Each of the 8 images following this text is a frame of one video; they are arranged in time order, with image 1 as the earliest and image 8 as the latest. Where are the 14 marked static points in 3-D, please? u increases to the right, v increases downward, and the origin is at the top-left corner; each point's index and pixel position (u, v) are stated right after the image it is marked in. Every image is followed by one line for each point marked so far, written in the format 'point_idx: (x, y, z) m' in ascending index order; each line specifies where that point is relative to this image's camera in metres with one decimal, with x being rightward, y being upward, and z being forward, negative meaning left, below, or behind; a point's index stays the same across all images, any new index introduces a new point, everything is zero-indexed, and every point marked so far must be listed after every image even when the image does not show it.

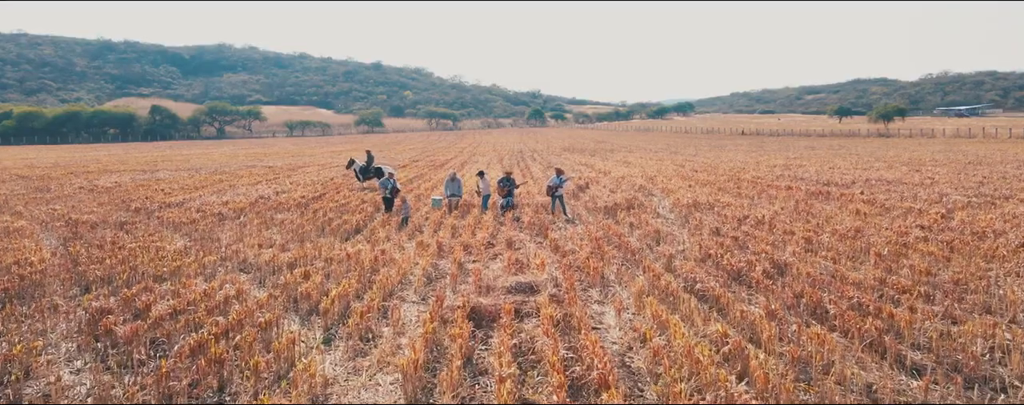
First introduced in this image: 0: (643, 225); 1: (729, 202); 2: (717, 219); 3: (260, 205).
0: (+3.0, -0.5, +13.6) m
1: (+6.1, 0.0, +16.8) m
2: (+4.8, -0.4, +14.0) m
3: (-7.6, -0.1, +18.0) m
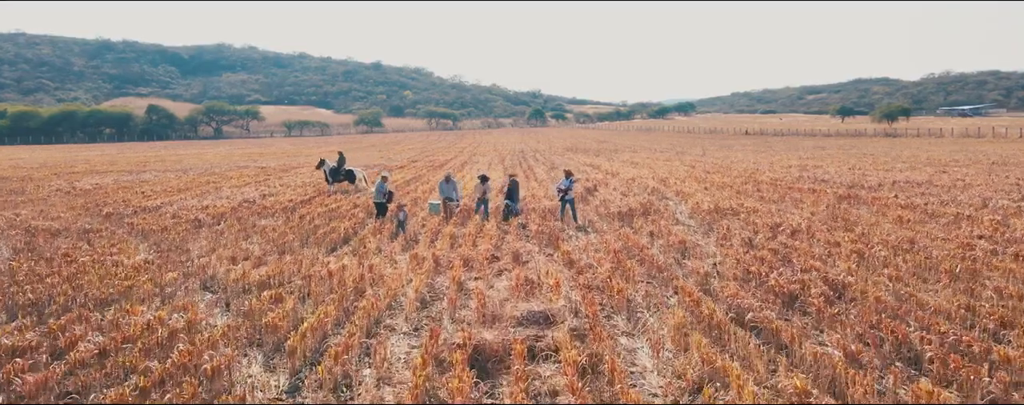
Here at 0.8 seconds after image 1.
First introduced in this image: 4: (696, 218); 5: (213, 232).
0: (+3.1, -0.7, +12.2) m
1: (+6.2, -0.1, +15.3) m
2: (+4.9, -0.5, +12.6) m
3: (-7.5, -0.2, +16.6) m
4: (+4.5, -0.4, +14.6) m
5: (-6.8, -0.7, +13.6) m
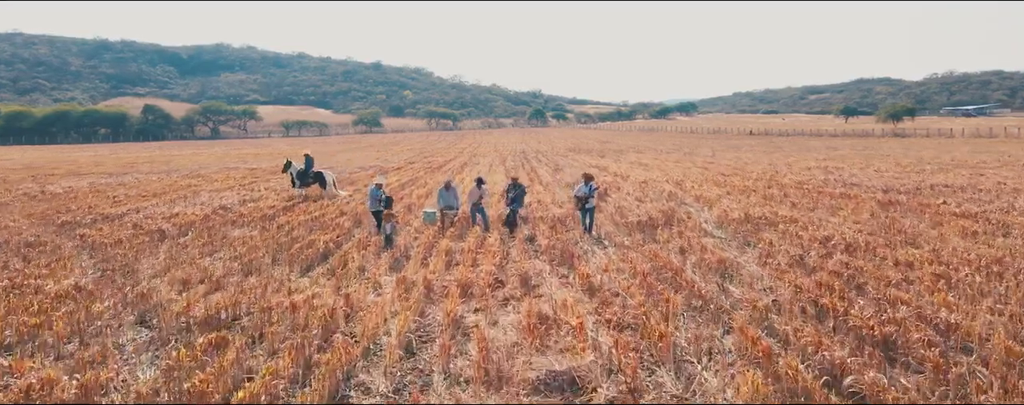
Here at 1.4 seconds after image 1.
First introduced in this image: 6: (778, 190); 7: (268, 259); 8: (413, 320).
0: (+3.2, -0.8, +10.4) m
1: (+6.3, -0.3, +13.6) m
2: (+5.0, -0.7, +10.9) m
3: (-7.4, -0.4, +14.8) m
4: (+4.6, -0.6, +12.8) m
5: (-6.7, -0.9, +11.9) m
6: (+8.5, +0.4, +19.1) m
7: (-4.3, -1.0, +10.7) m
8: (-1.2, -1.4, +7.1) m
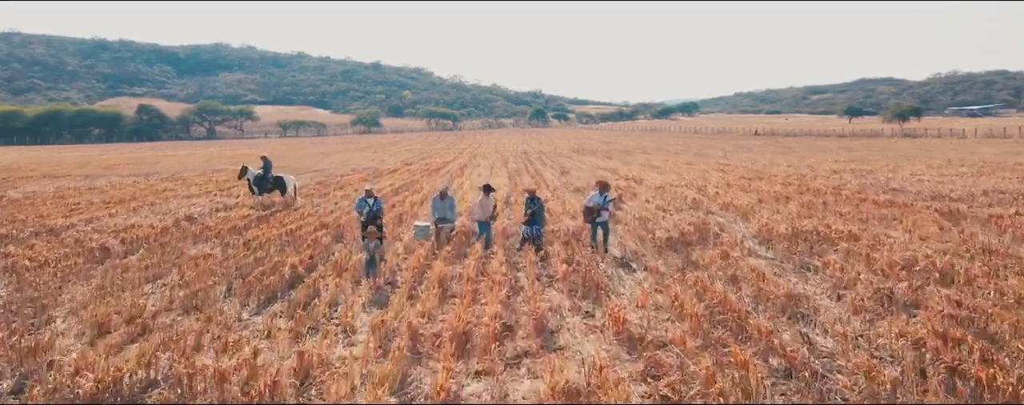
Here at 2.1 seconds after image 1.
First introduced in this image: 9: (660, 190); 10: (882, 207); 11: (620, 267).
0: (+3.3, -1.1, +8.4) m
1: (+6.5, -0.5, +11.6) m
2: (+5.2, -0.9, +8.8) m
3: (-7.2, -0.6, +12.8) m
4: (+4.7, -0.8, +10.8) m
5: (-6.6, -1.1, +9.9) m
6: (+8.6, +0.1, +17.0) m
7: (-4.2, -1.2, +8.6) m
8: (-1.0, -1.6, +5.0) m
9: (+4.7, +0.4, +19.1) m
10: (+9.4, -0.1, +15.2) m
11: (+1.7, -1.0, +9.6) m
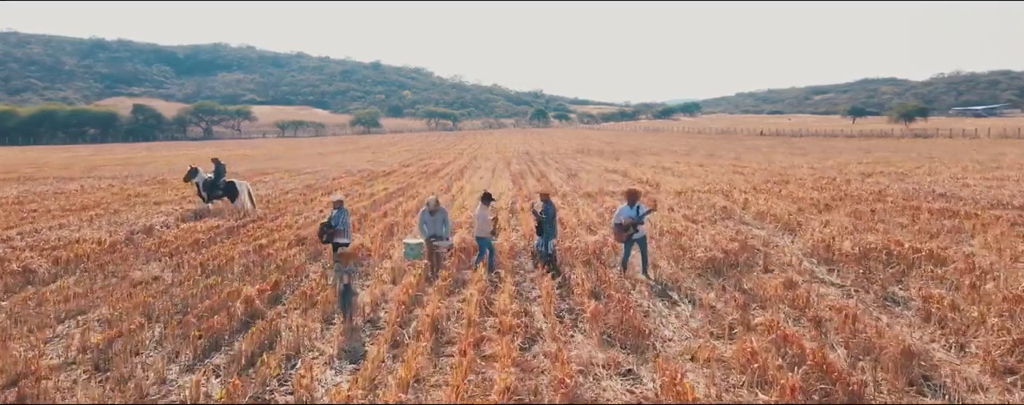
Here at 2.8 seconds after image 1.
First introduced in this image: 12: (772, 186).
0: (+3.5, -1.3, +6.5) m
1: (+6.6, -0.7, +9.6) m
2: (+5.3, -1.1, +6.9) m
3: (-7.1, -0.9, +10.9) m
4: (+4.9, -1.0, +8.9) m
5: (-6.4, -1.3, +7.9) m
6: (+8.8, -0.1, +15.1) m
7: (-4.0, -1.4, +6.7) m
8: (-0.9, -1.8, +3.1) m
9: (+4.9, +0.2, +17.1) m
10: (+9.5, -0.3, +13.3) m
11: (+1.9, -1.2, +7.7) m
12: (+8.6, +0.5, +19.9) m
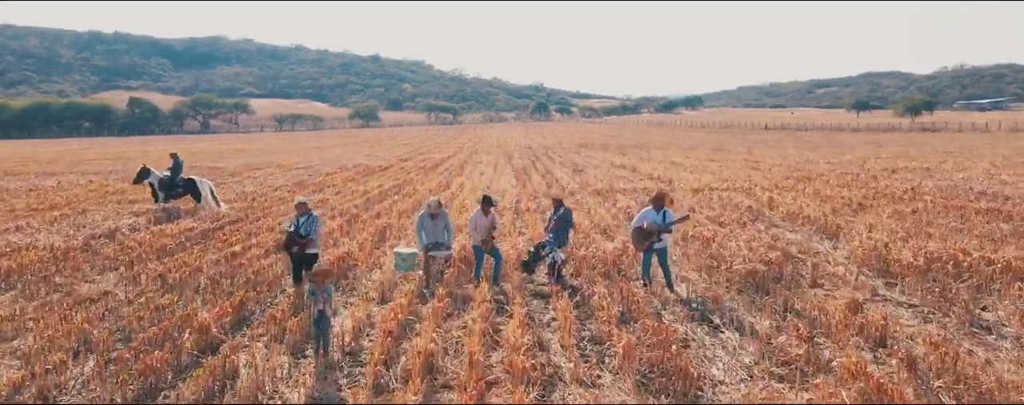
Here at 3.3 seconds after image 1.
0: (+3.6, -1.4, +5.1) m
1: (+6.7, -0.8, +8.3) m
2: (+5.4, -1.2, +5.6) m
3: (-7.0, -0.9, +9.6) m
4: (+5.0, -1.1, +7.5) m
5: (-6.3, -1.3, +6.6) m
6: (+8.9, -0.1, +13.8) m
7: (-3.9, -1.5, +5.4) m
8: (-0.8, -1.9, +1.8) m
9: (+5.0, +0.2, +15.8) m
10: (+9.6, -0.3, +11.9) m
11: (+2.0, -1.3, +6.4) m
12: (+8.8, +0.6, +18.6) m
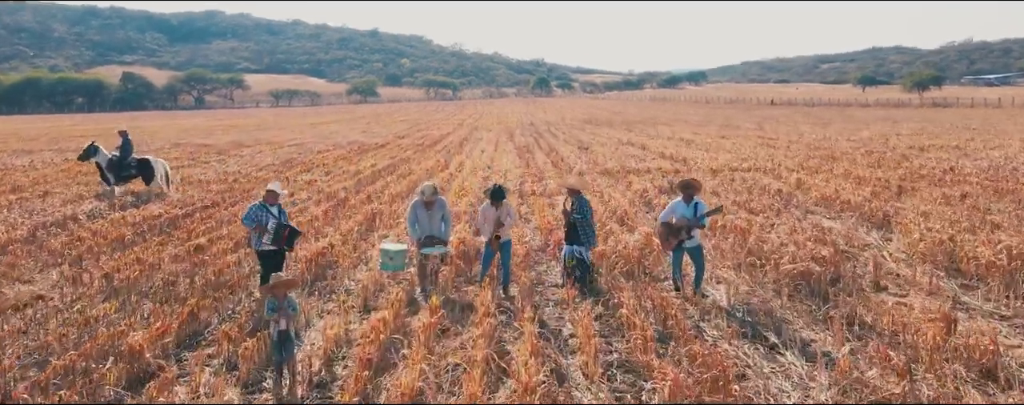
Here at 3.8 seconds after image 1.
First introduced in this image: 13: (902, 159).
0: (+3.7, -1.3, +3.9) m
1: (+6.8, -0.6, +7.0) m
2: (+5.5, -1.2, +4.3) m
3: (-6.9, -0.7, +8.3) m
4: (+5.1, -0.9, +6.3) m
5: (-6.2, -1.3, +5.4) m
6: (+9.0, +0.3, +12.5) m
7: (-3.8, -1.5, +4.2) m
8: (-0.7, -2.0, +0.6) m
9: (+5.1, +0.7, +14.5) m
10: (+9.7, 0.0, +10.6) m
11: (+2.1, -1.2, +5.1) m
12: (+8.8, +1.1, +17.2) m
13: (+11.6, +1.3, +17.8) m
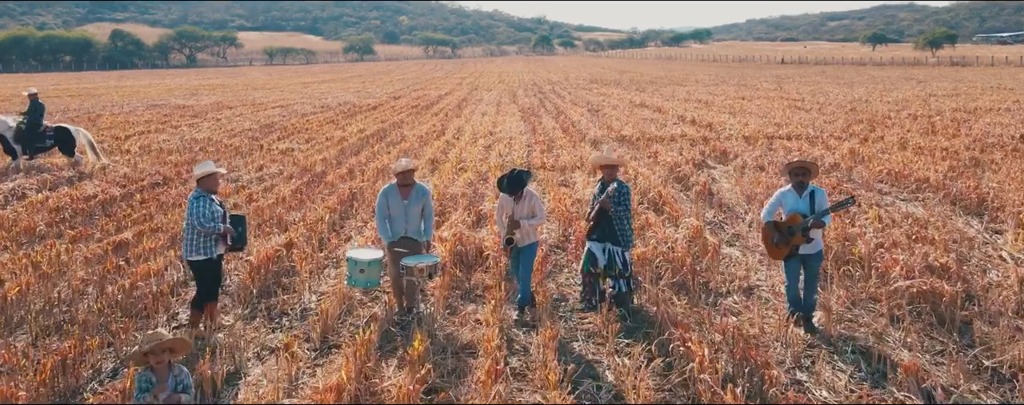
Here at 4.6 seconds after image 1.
0: (+3.8, -1.5, +2.1) m
1: (+6.9, -0.6, +5.2) m
2: (+5.6, -1.3, +2.5) m
3: (-6.8, -0.5, +6.5) m
4: (+5.2, -0.9, +4.4) m
5: (-6.1, -1.3, +3.6) m
6: (+9.1, +0.7, +10.5) m
7: (-3.7, -1.6, +2.4) m
8: (-0.6, -2.4, -1.2) m
9: (+5.2, +1.2, +12.5) m
10: (+9.8, +0.3, +8.7) m
11: (+2.2, -1.3, +3.3) m
12: (+9.0, +1.9, +15.2) m
13: (+11.7, +2.1, +15.8) m
